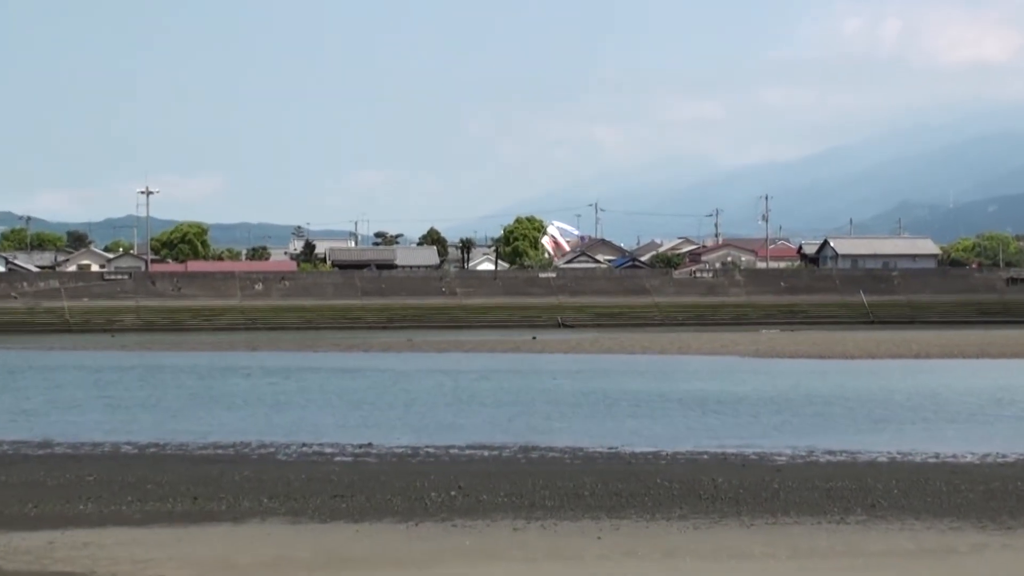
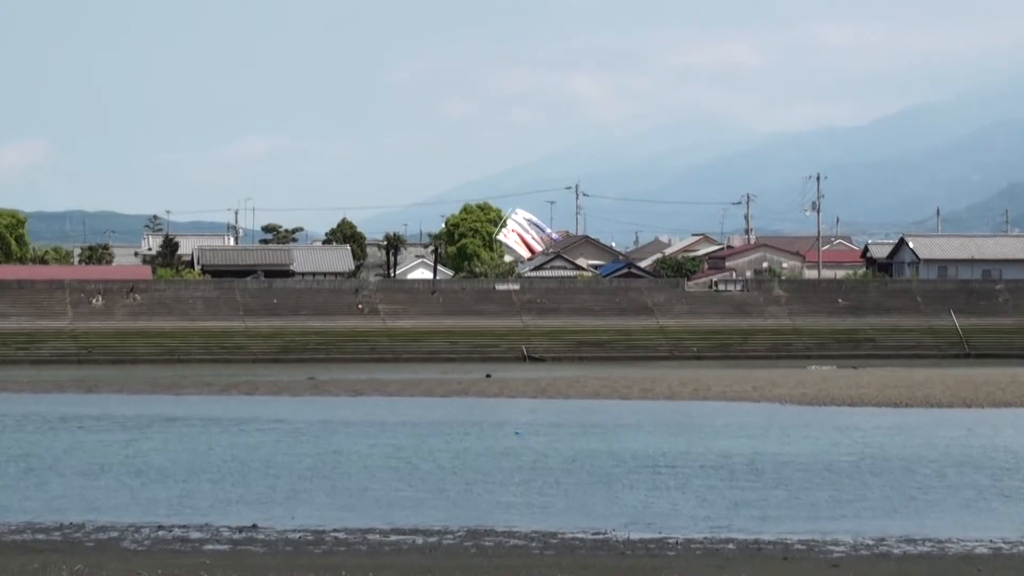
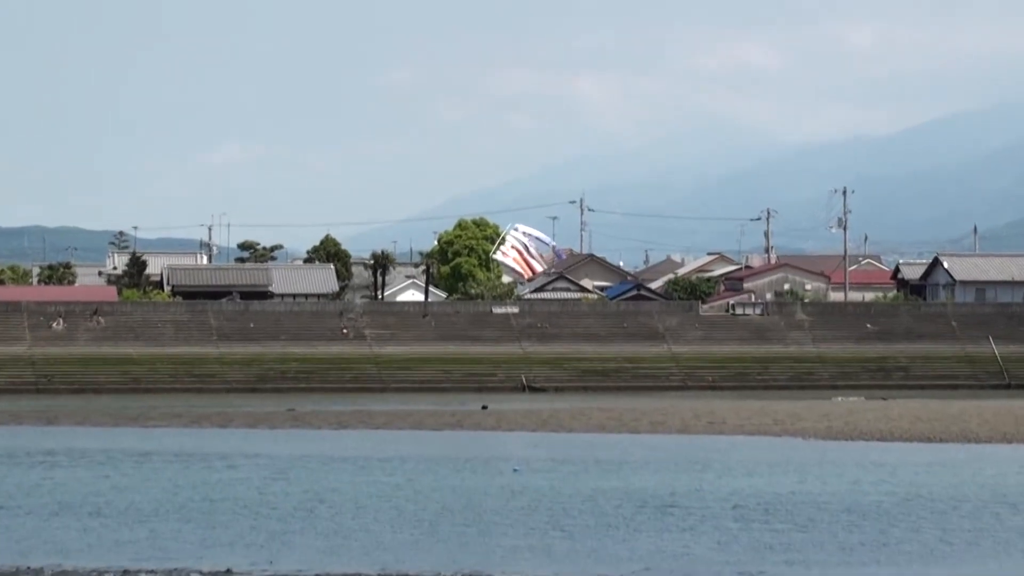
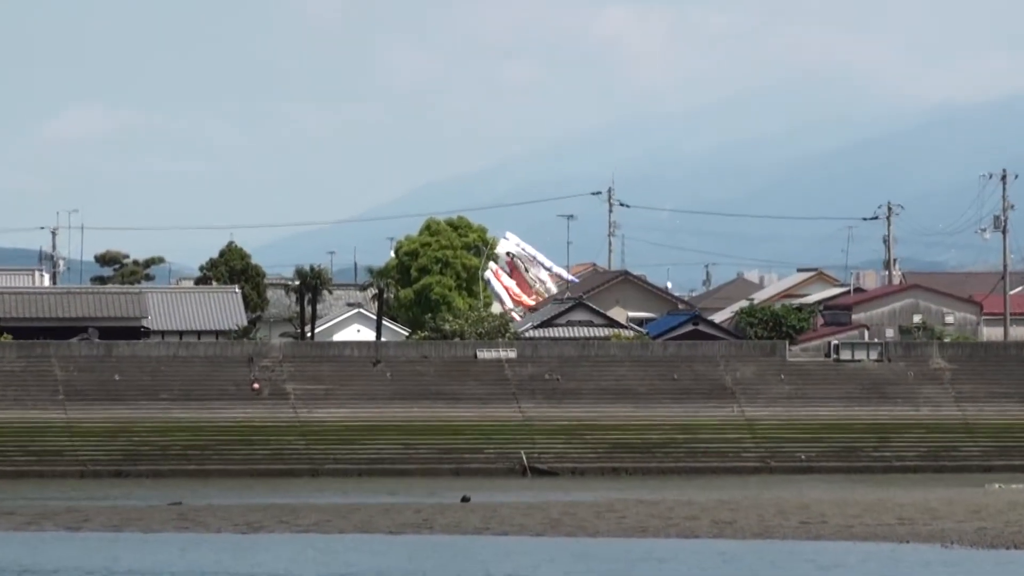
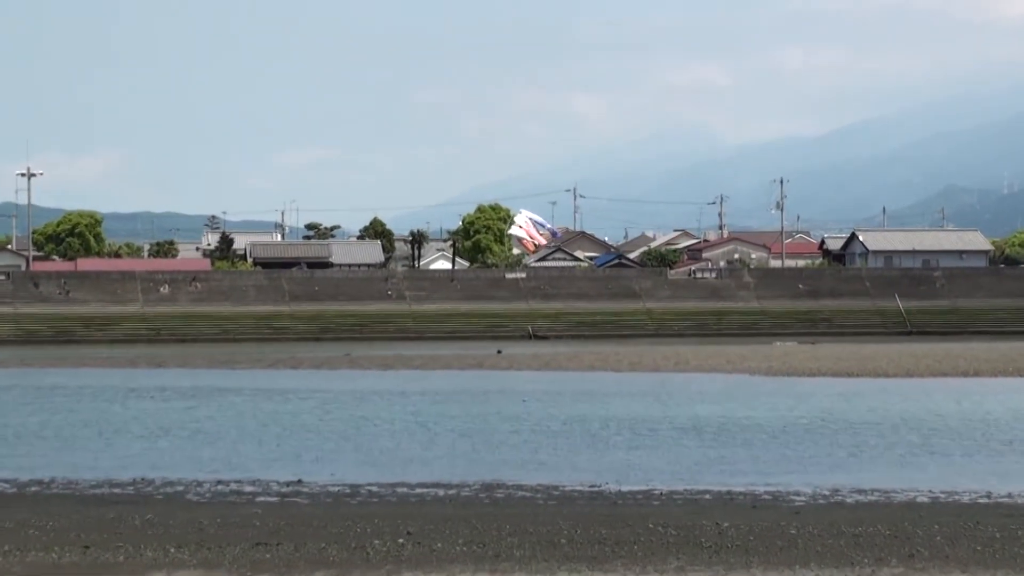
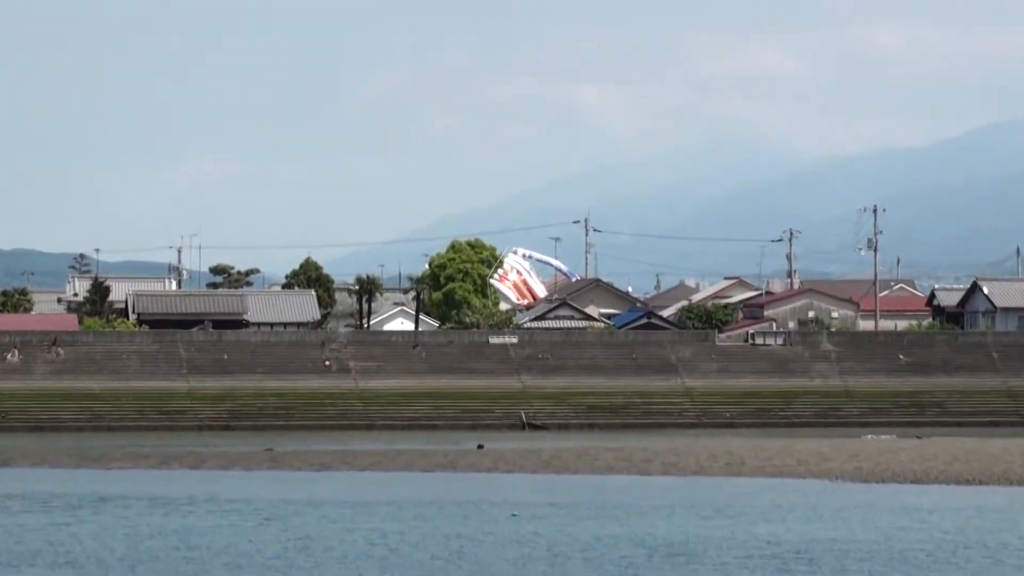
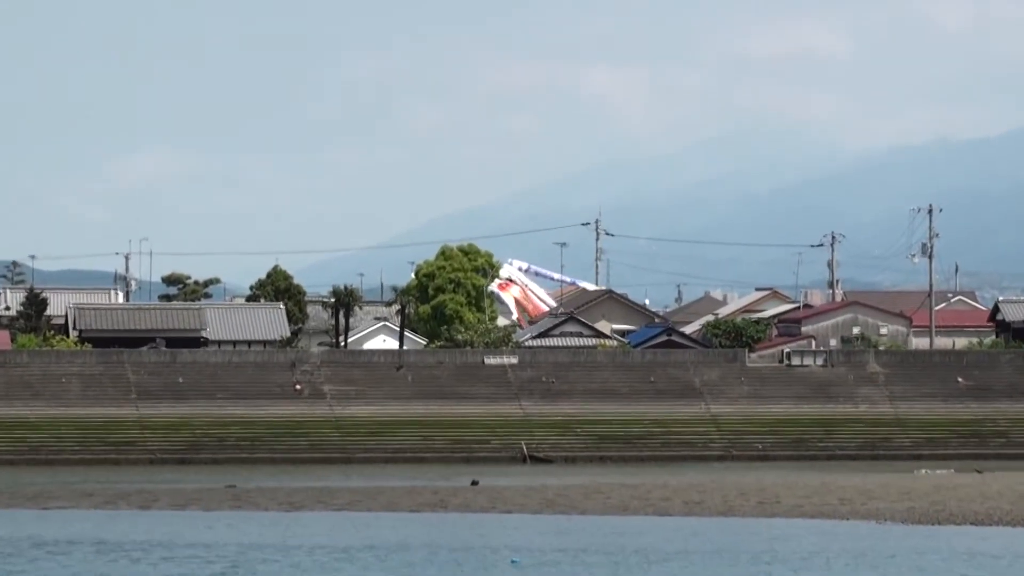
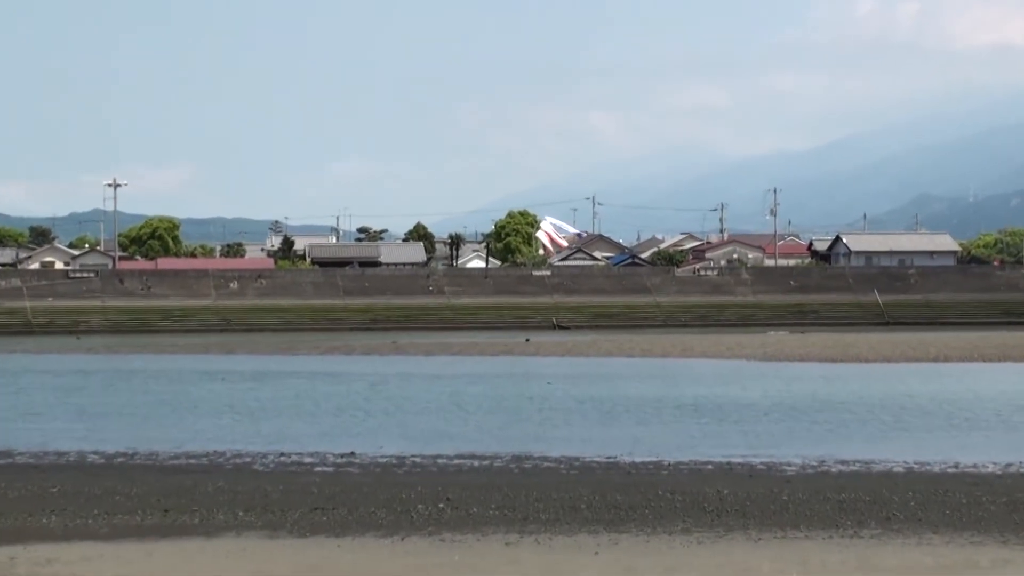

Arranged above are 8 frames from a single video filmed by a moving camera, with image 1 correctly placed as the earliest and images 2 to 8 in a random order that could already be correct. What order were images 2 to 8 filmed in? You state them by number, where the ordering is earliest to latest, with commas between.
8, 5, 2, 3, 6, 7, 4
